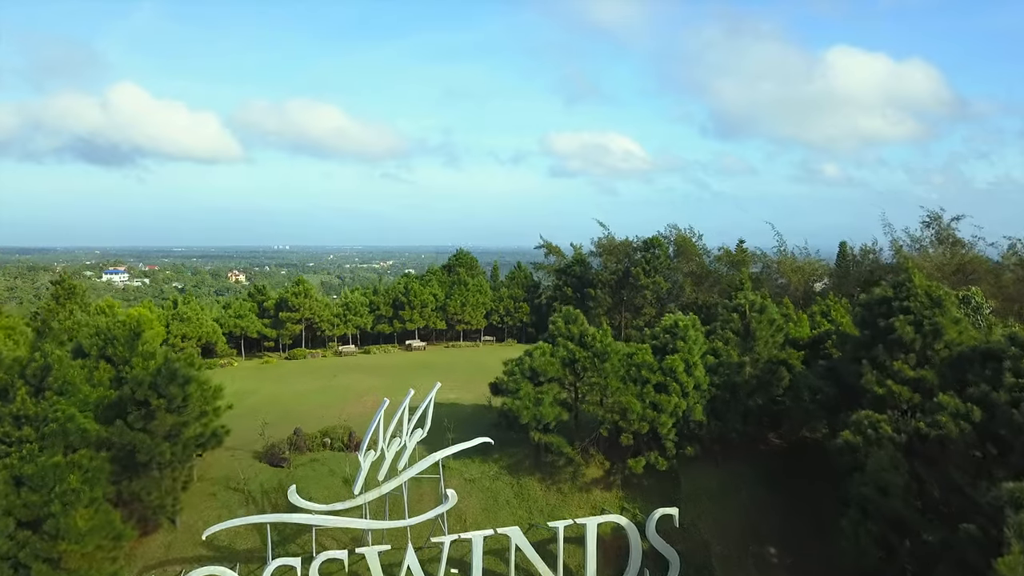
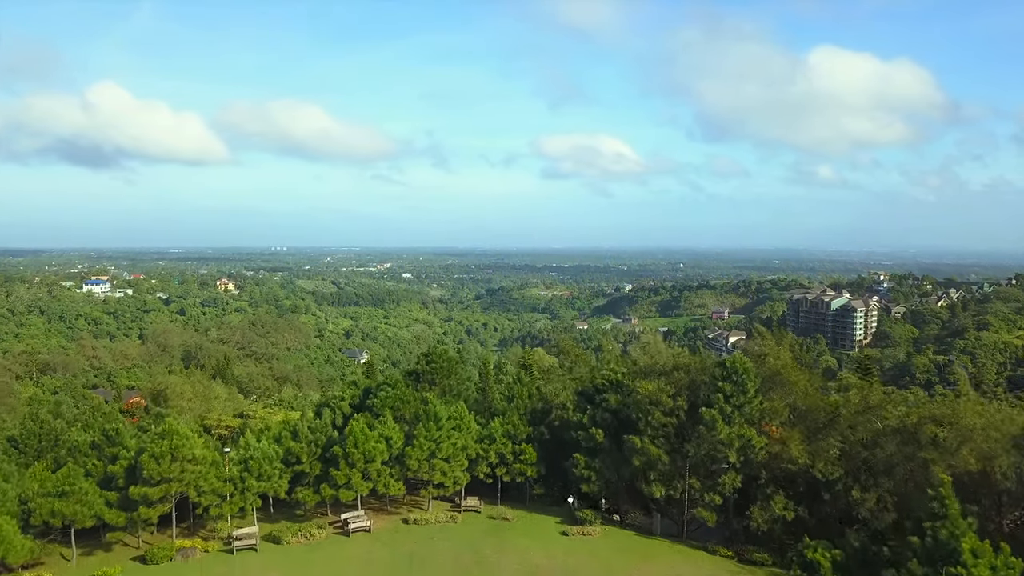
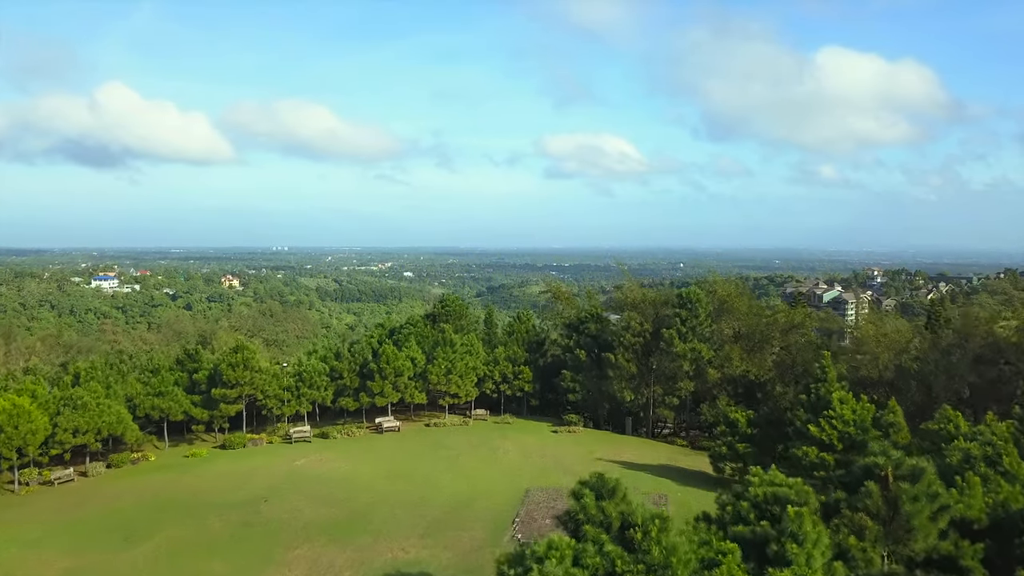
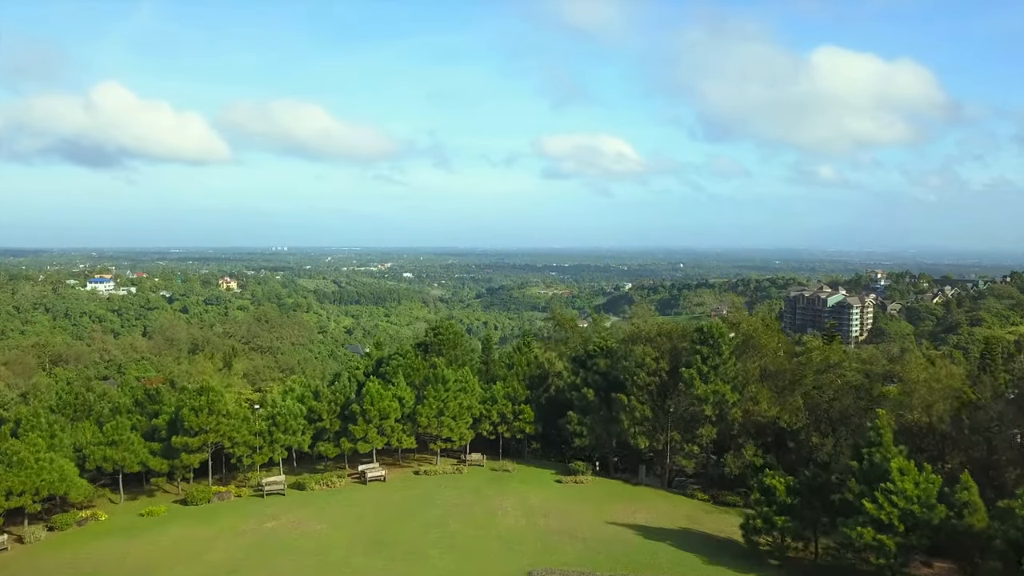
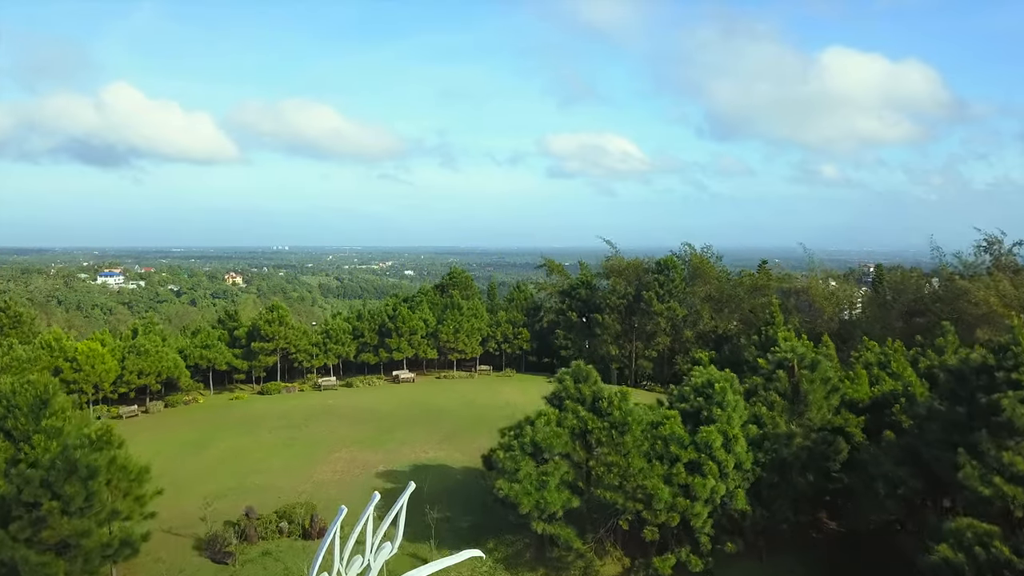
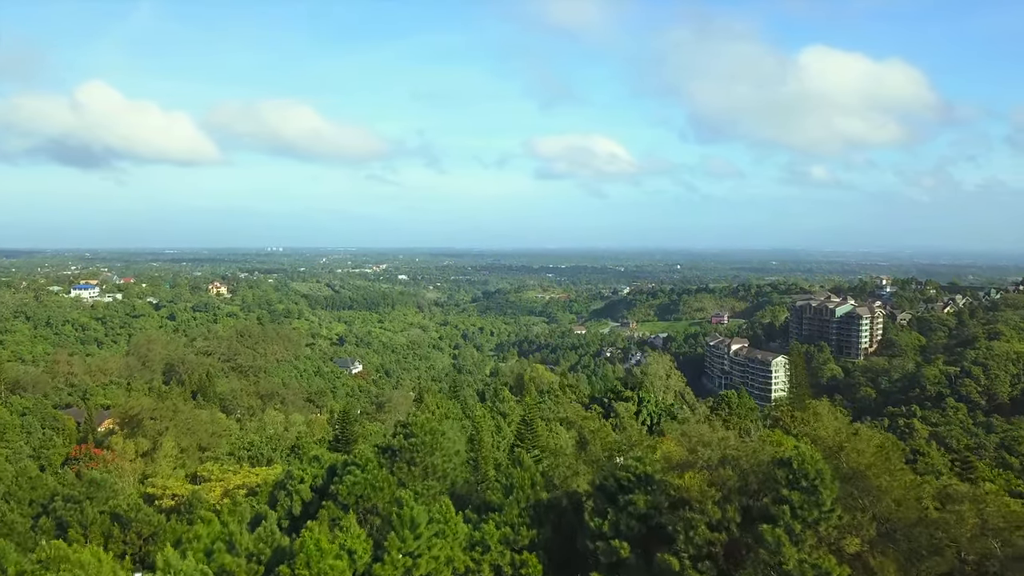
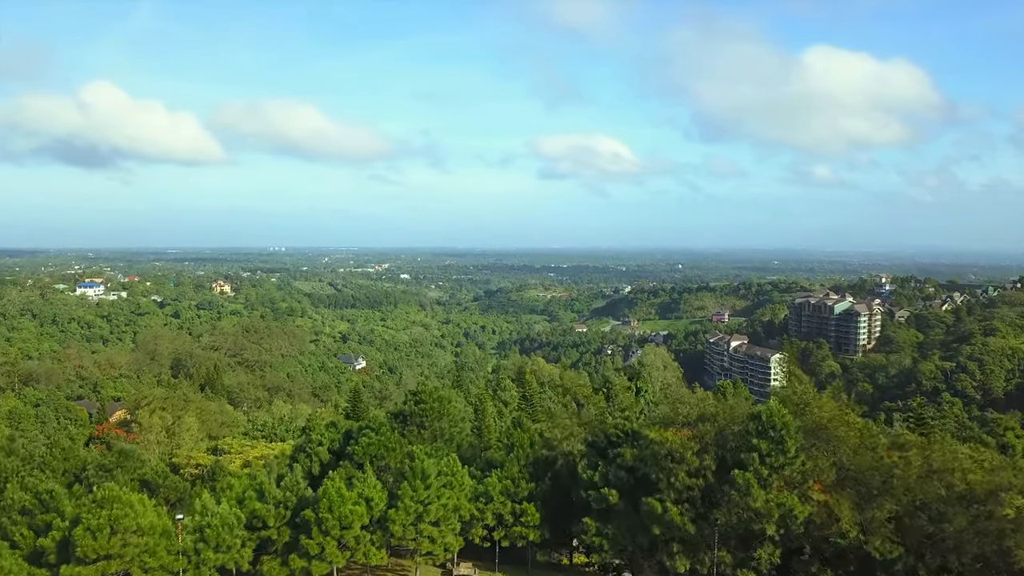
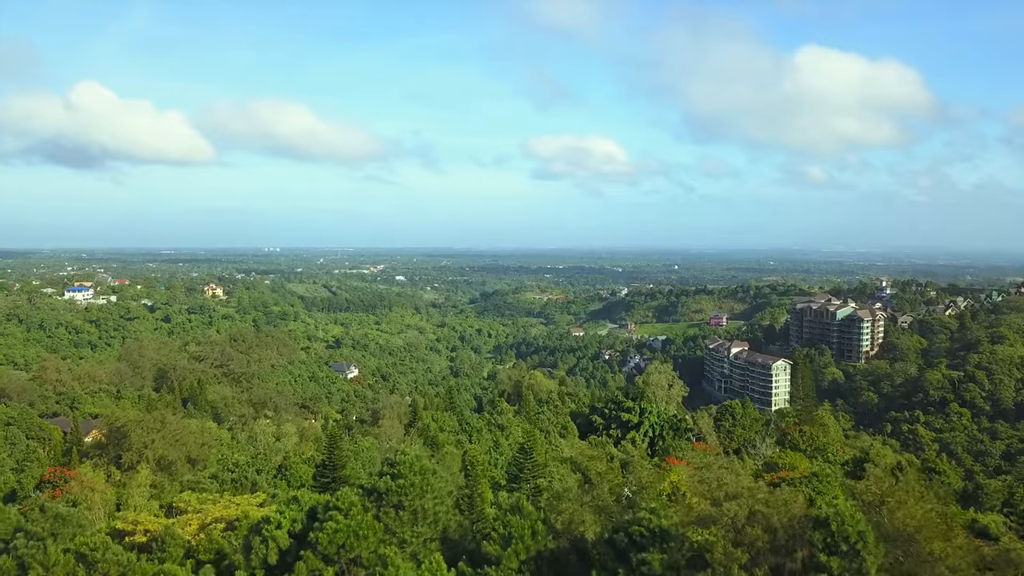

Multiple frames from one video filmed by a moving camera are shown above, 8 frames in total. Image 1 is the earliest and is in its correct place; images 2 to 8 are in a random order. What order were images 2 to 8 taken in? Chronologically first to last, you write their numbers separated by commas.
5, 3, 4, 2, 7, 6, 8
